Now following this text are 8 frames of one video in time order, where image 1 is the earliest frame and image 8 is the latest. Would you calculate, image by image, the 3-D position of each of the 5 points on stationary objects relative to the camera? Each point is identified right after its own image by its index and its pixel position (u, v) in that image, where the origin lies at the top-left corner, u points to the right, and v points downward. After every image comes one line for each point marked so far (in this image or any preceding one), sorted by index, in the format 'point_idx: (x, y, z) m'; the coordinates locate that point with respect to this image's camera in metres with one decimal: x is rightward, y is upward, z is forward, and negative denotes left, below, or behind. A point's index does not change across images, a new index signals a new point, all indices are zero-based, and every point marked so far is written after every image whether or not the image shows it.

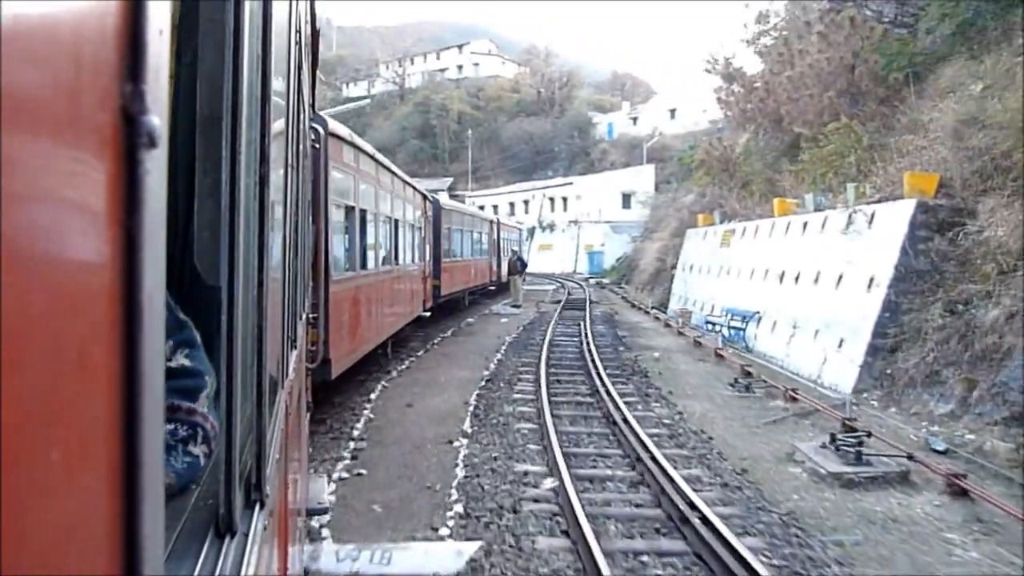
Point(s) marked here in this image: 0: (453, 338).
0: (-1.4, -1.2, +18.1) m
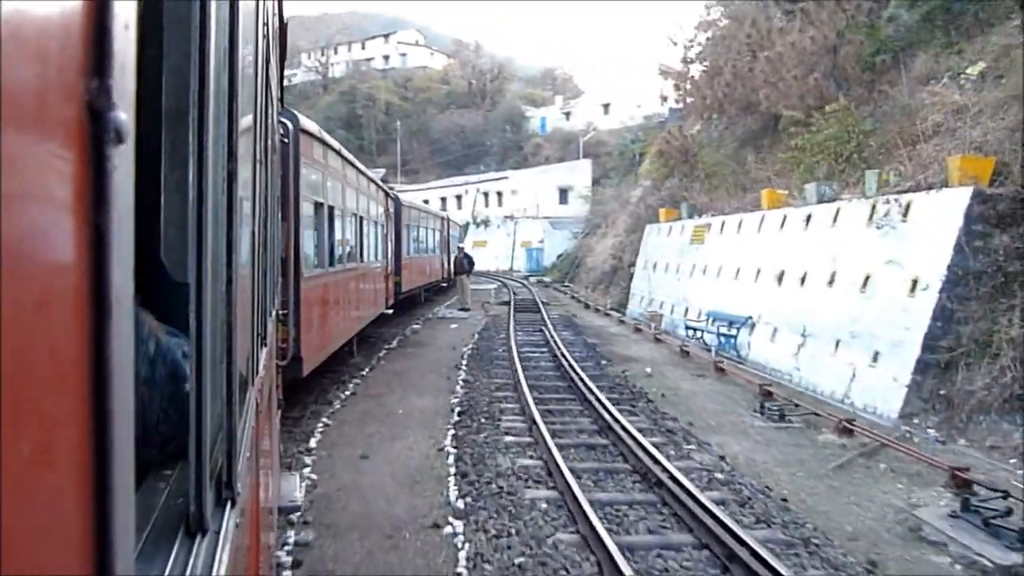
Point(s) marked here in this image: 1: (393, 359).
0: (-2.3, -1.2, +15.3) m
1: (-2.2, -1.3, +14.2) m
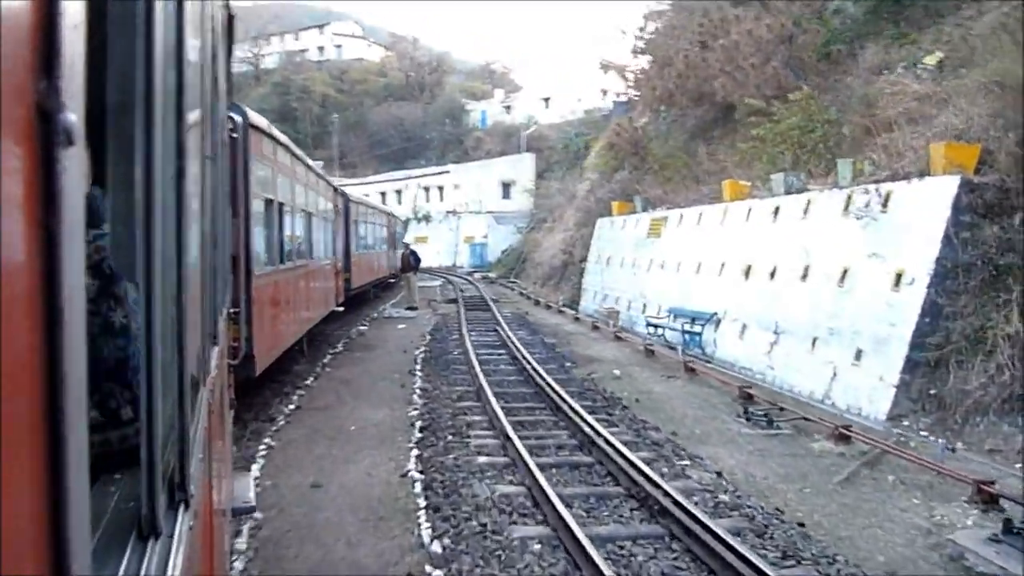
0: (-3.1, -1.2, +14.2) m
1: (-2.9, -1.3, +13.1) m
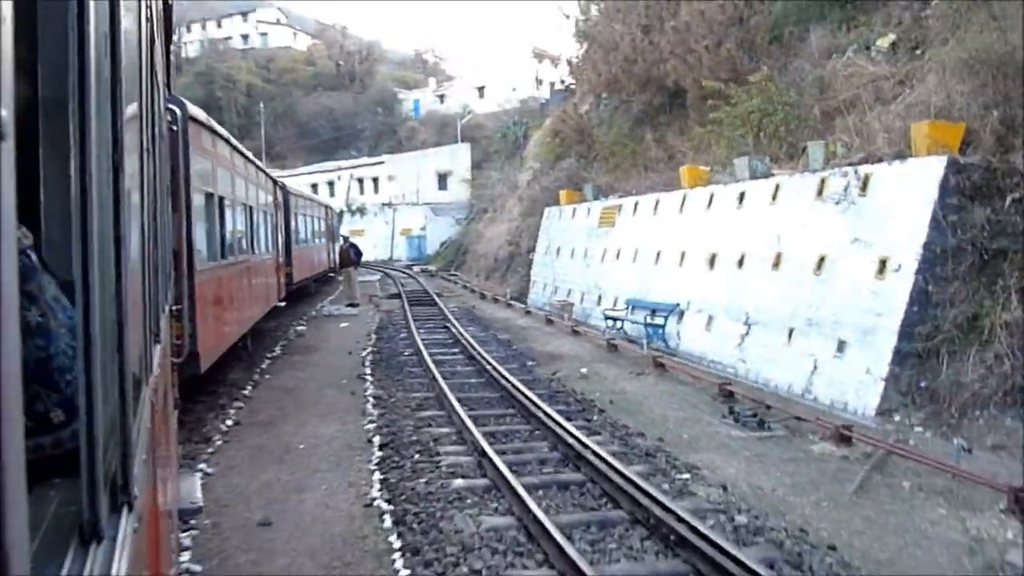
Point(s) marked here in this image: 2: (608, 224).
0: (-3.8, -1.2, +13.0) m
1: (-3.6, -1.3, +11.9) m
2: (+2.2, +1.5, +18.3) m
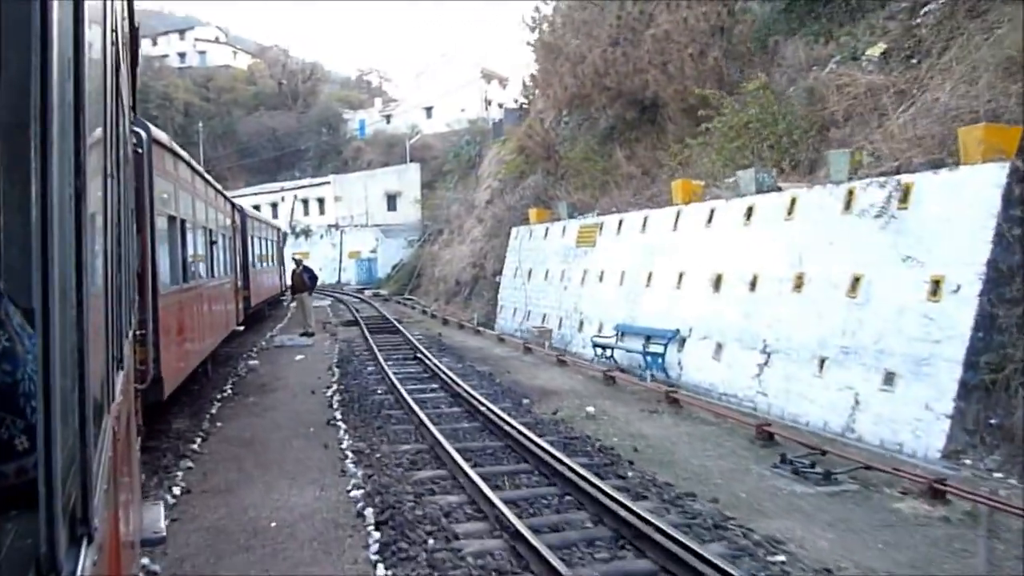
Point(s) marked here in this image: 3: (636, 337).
0: (-4.0, -1.6, +11.2) m
1: (-3.7, -1.7, +10.2) m
2: (+1.6, +1.0, +17.0) m
3: (+2.2, -0.9, +13.6) m
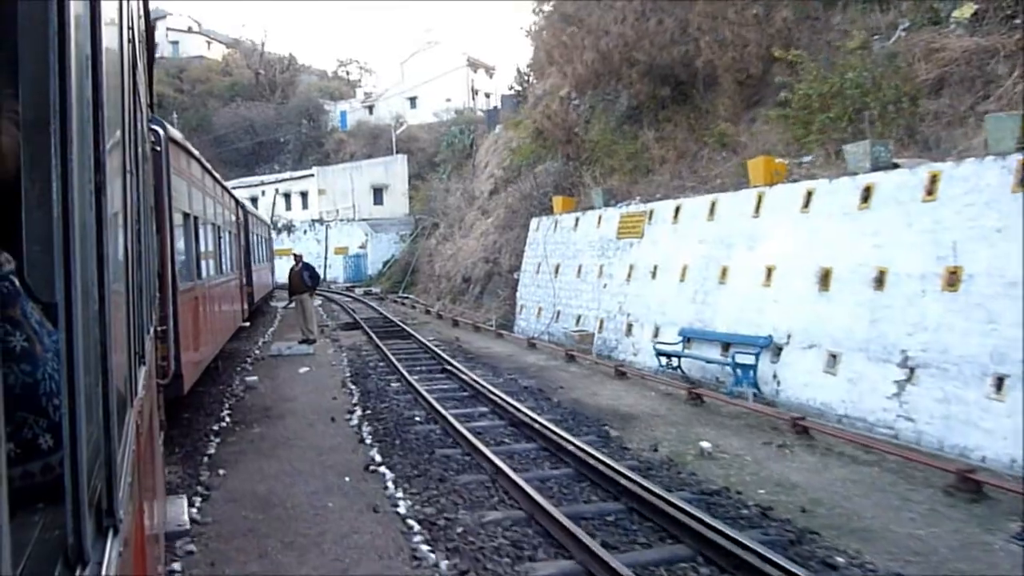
0: (-3.1, -1.7, +8.9) m
1: (-2.8, -1.7, +7.9) m
2: (+2.3, +1.0, +14.8) m
3: (+3.0, -0.8, +11.5) m
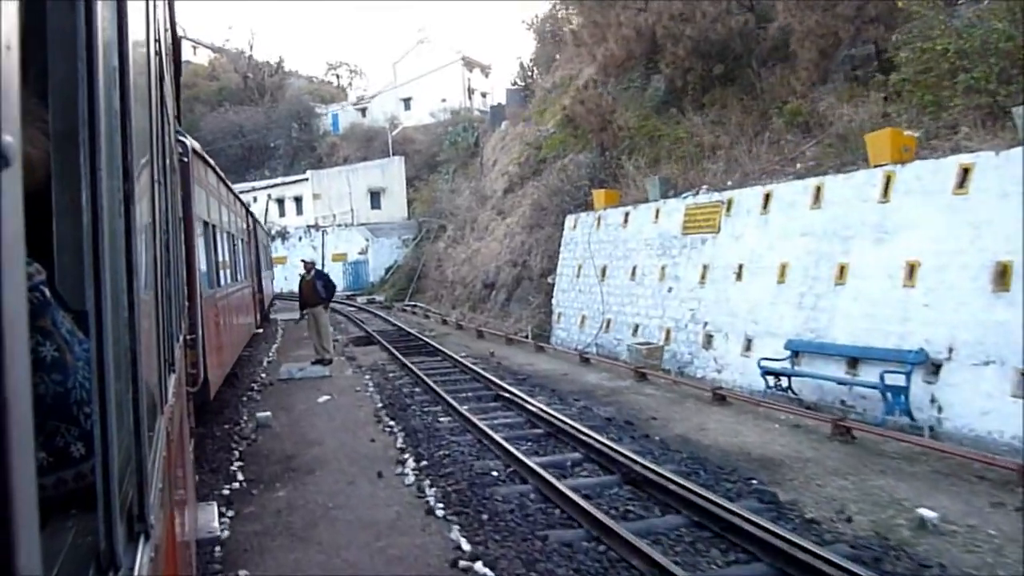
0: (-2.2, -1.8, +6.7) m
1: (-1.8, -1.8, +5.6) m
2: (+3.1, +1.0, +12.7) m
3: (+3.9, -0.9, +9.3) m
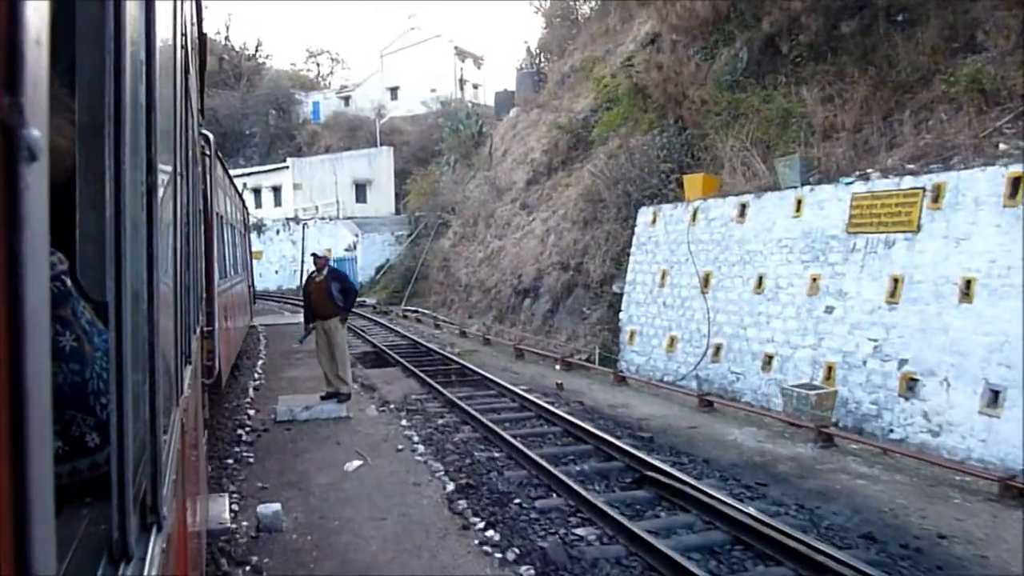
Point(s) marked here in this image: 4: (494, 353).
0: (-0.8, -1.9, +2.9) m
1: (-0.4, -1.9, +1.8) m
2: (+4.3, +0.7, +9.1) m
3: (+5.2, -1.1, +5.8) m
4: (-0.5, -1.3, +15.4) m
